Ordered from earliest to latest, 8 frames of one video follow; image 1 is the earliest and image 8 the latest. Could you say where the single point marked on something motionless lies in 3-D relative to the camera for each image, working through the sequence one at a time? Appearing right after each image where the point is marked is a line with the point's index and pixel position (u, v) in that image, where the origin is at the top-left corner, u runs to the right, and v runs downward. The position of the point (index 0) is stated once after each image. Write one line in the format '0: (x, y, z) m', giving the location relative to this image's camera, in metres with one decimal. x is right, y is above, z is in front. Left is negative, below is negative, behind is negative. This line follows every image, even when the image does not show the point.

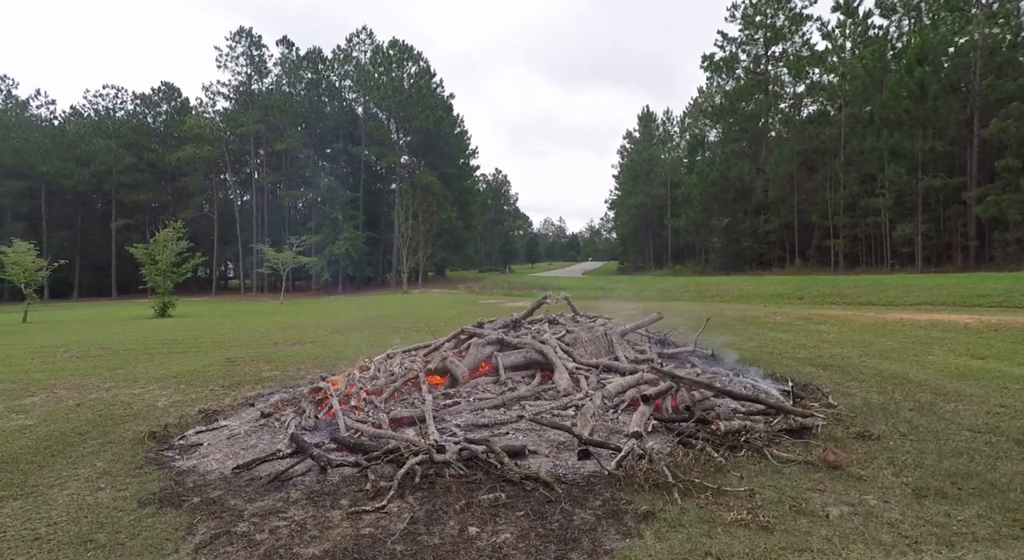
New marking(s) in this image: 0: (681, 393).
0: (+2.0, -1.3, +7.0) m
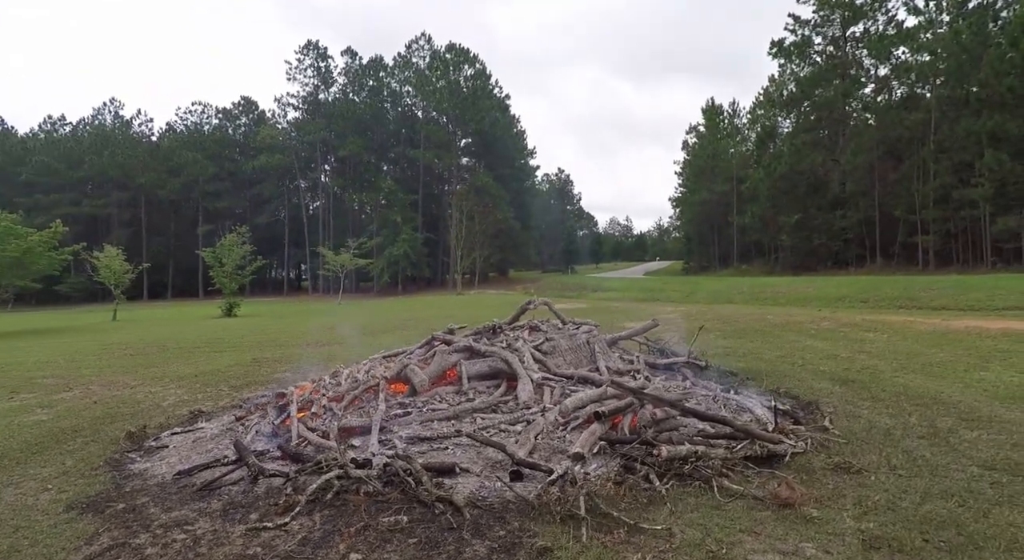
0: (+1.4, -1.4, +6.3) m
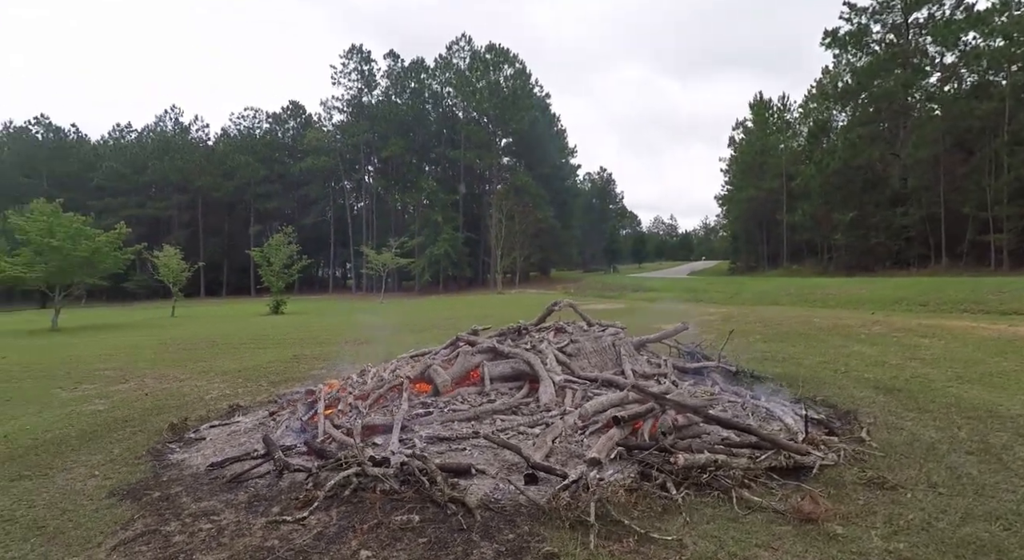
0: (+1.6, -1.4, +6.2) m
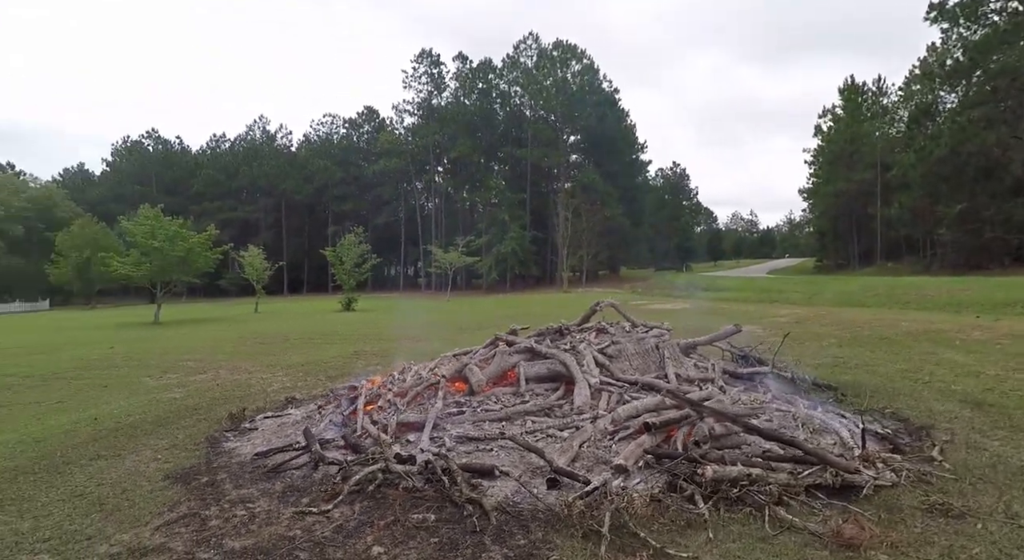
0: (+1.9, -1.4, +5.9) m
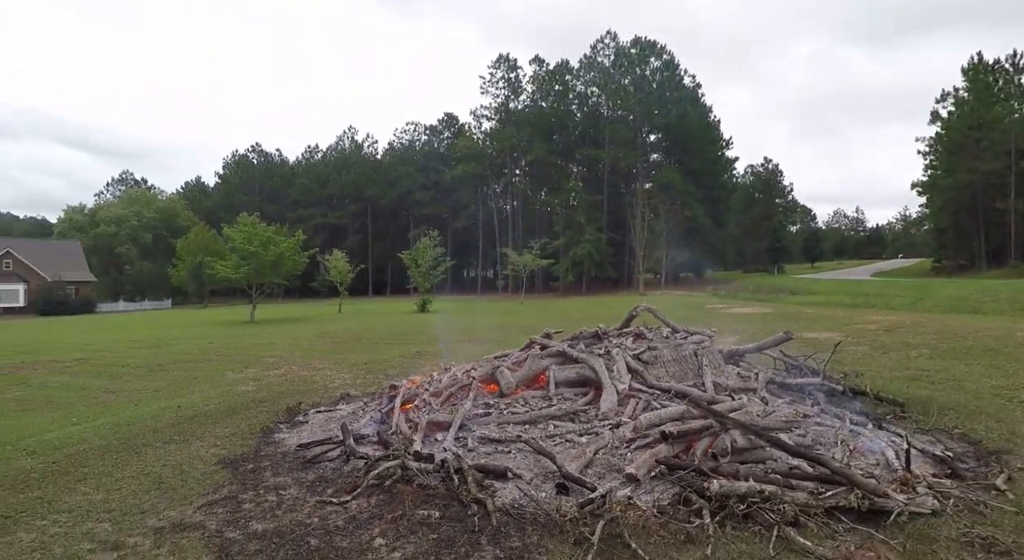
0: (+2.0, -1.5, +5.6) m
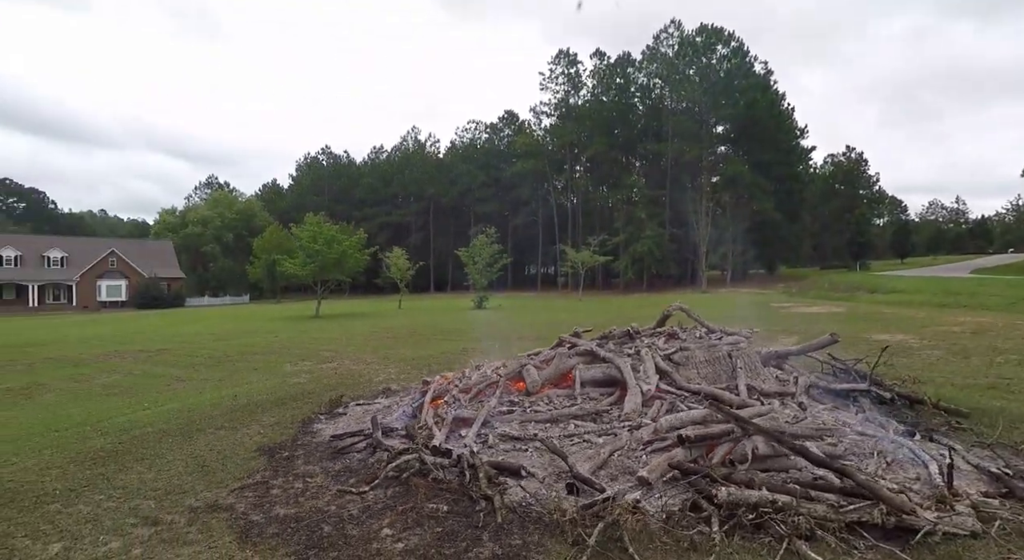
0: (+2.1, -1.5, +5.4) m
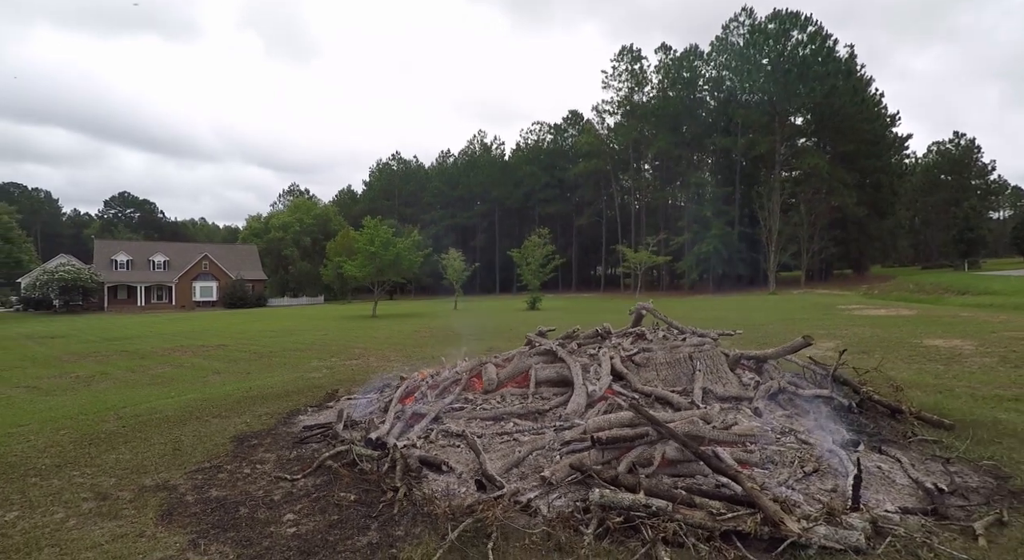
0: (+1.2, -1.4, +5.1) m
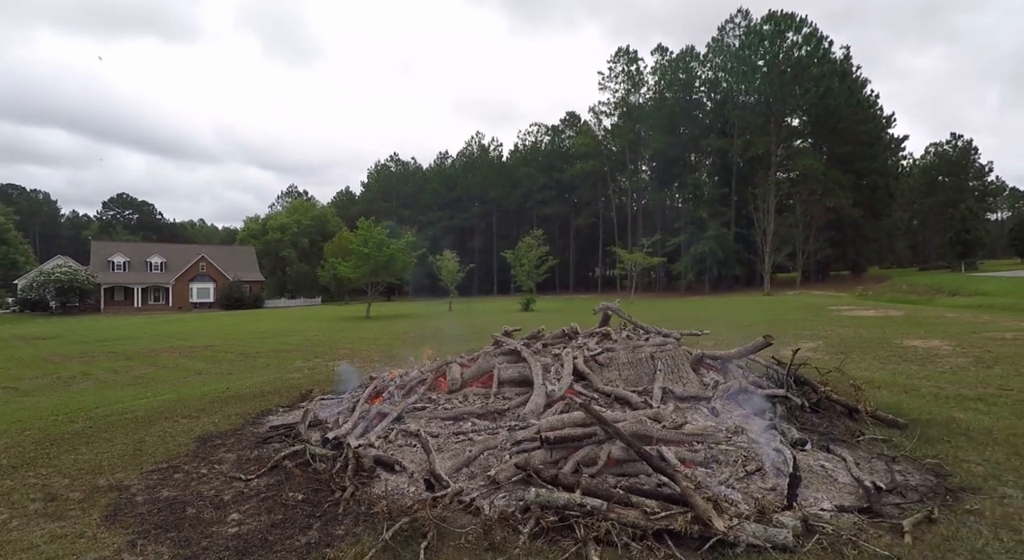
0: (+0.8, -1.4, +5.1) m
